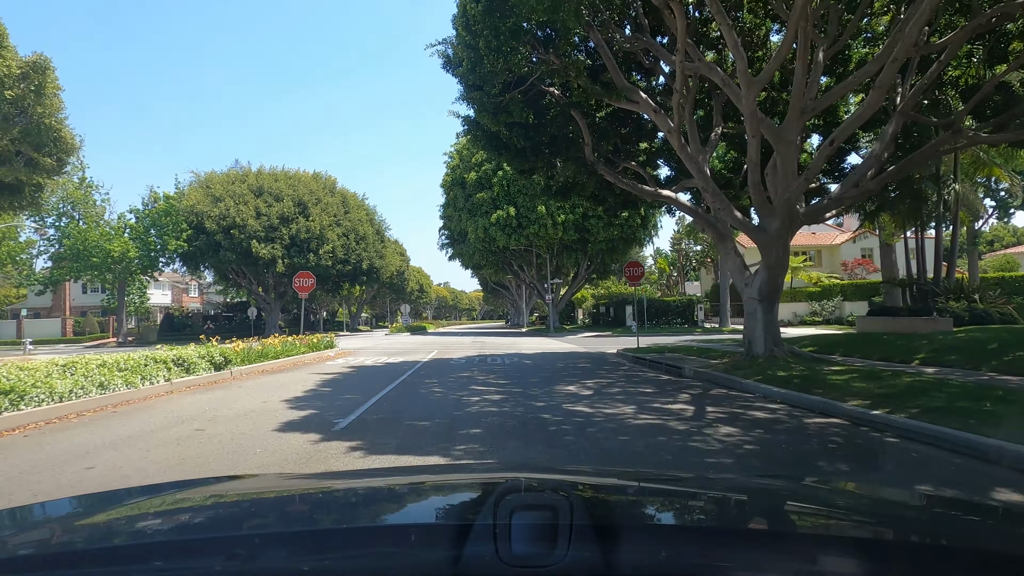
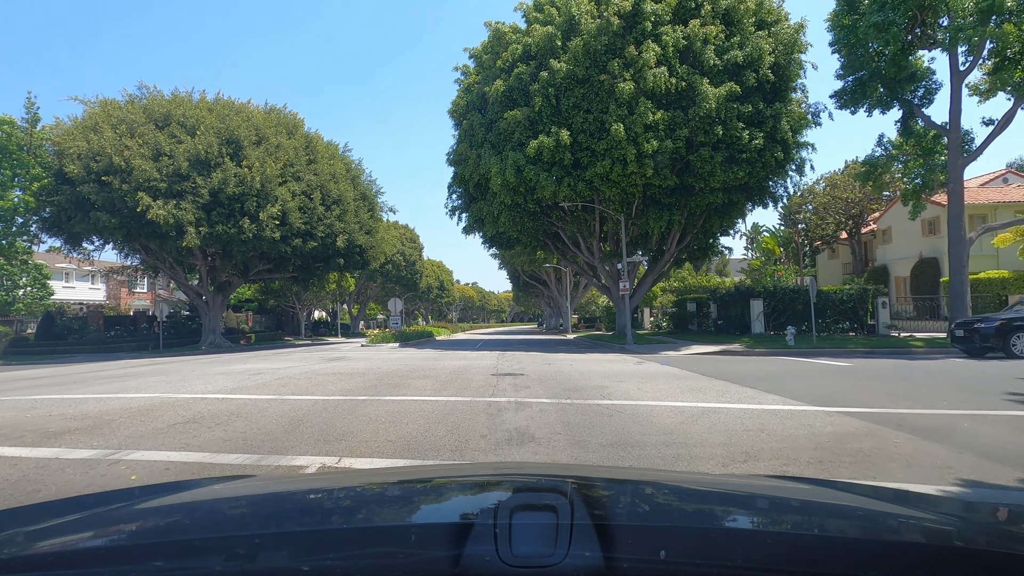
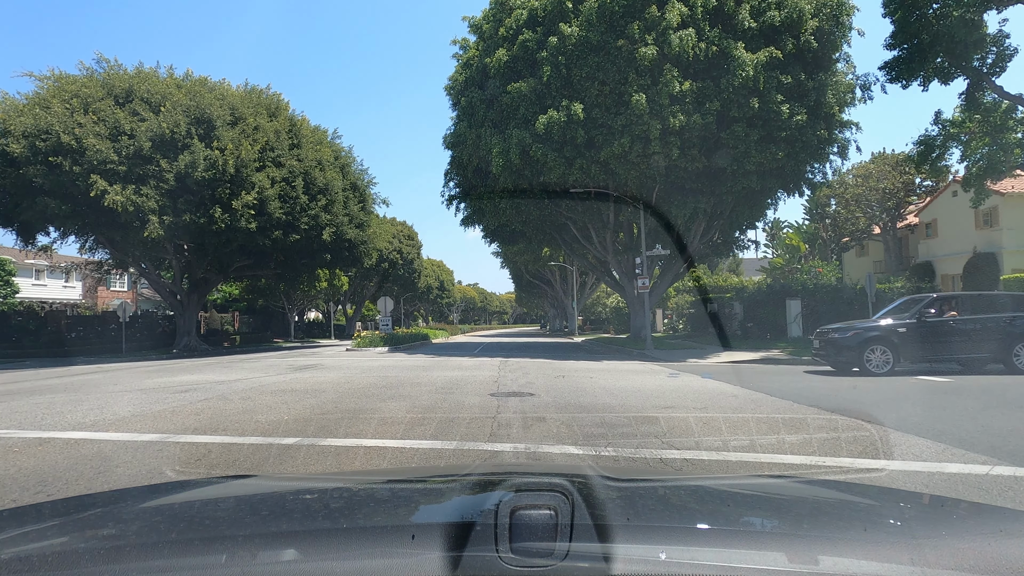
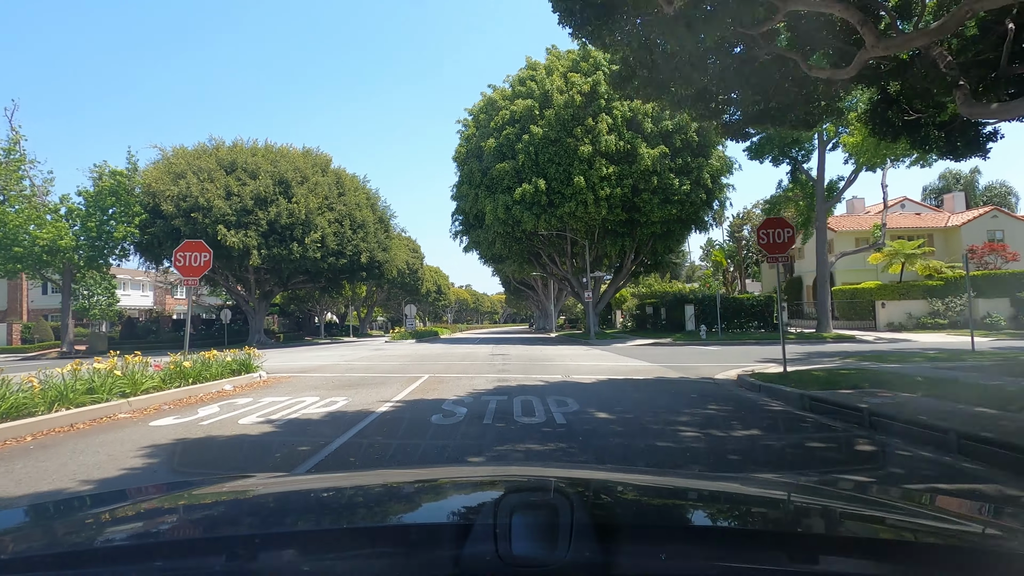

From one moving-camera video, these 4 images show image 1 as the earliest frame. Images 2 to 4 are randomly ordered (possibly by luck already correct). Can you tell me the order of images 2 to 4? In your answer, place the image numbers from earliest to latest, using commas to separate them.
4, 2, 3
